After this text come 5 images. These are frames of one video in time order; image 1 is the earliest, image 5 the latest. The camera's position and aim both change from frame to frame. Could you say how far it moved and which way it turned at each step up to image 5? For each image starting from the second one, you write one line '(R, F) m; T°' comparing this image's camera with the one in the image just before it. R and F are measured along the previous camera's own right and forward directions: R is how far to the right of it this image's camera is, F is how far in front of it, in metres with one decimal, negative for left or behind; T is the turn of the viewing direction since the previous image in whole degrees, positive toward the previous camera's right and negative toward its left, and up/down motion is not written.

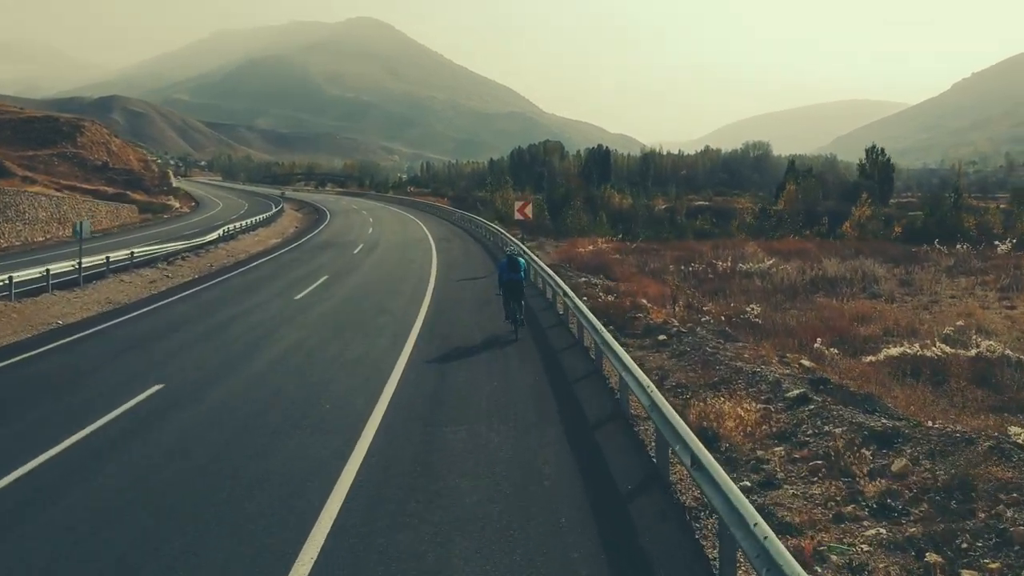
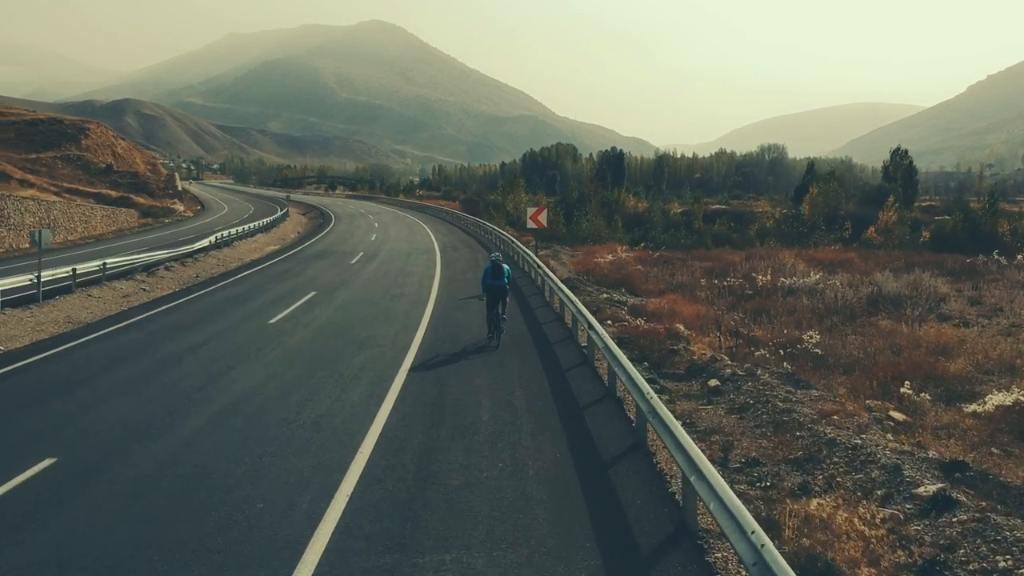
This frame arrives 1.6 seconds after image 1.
(0.0, +2.4) m; -1°
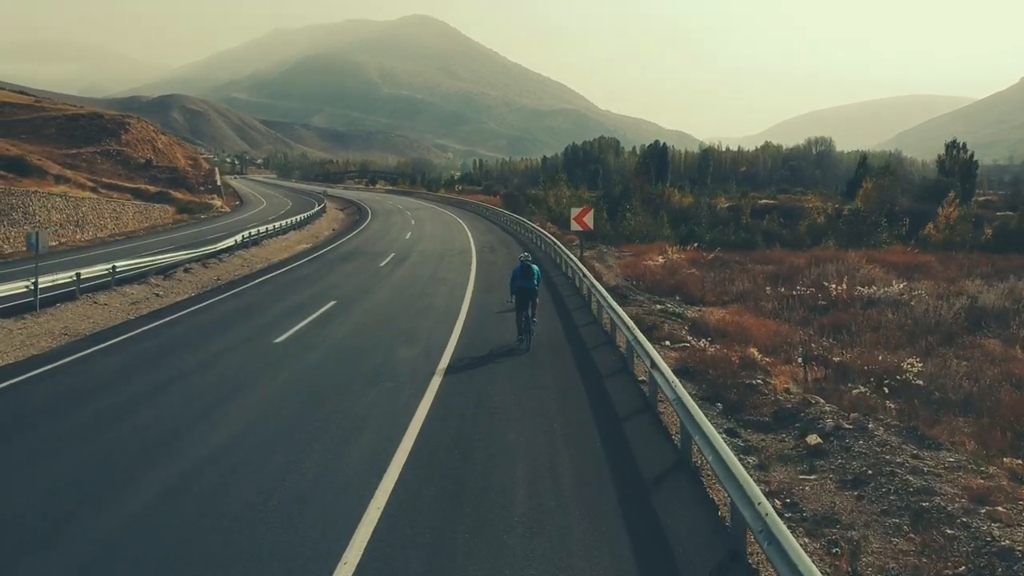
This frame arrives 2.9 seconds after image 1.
(0.0, +1.9) m; -3°
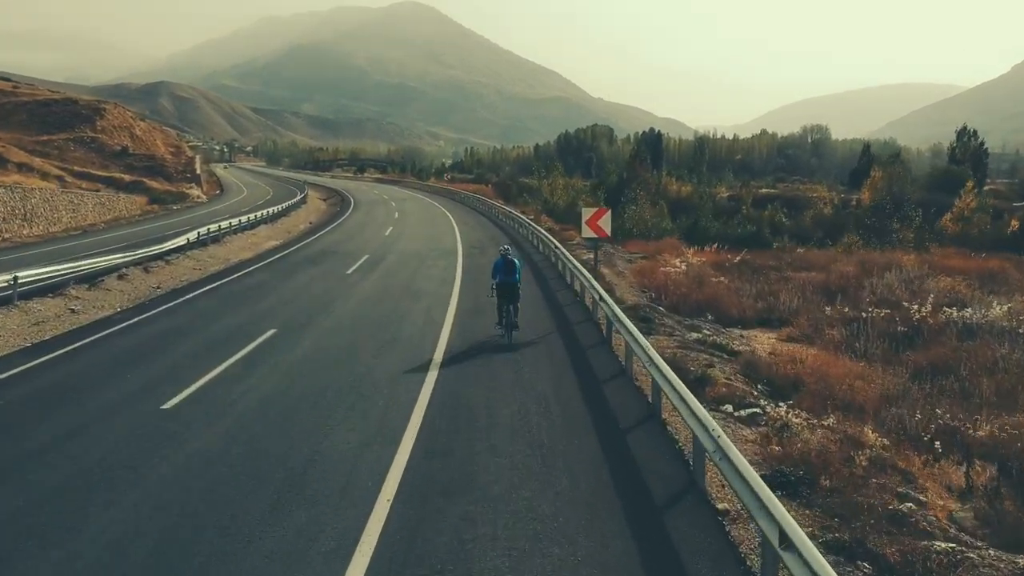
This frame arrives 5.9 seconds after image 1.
(0.0, +3.8) m; +1°
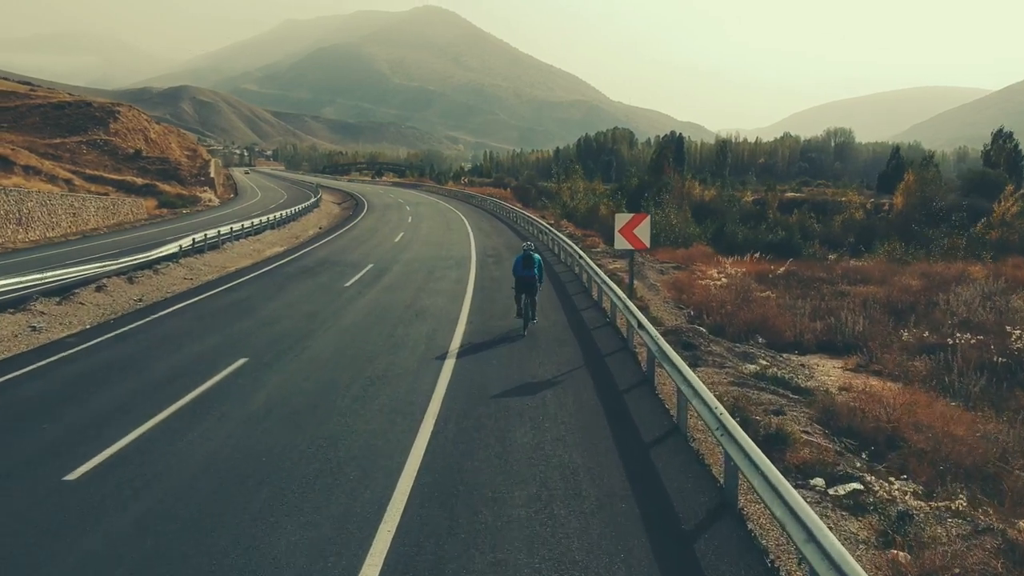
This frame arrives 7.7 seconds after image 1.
(0.0, +2.1) m; -1°
